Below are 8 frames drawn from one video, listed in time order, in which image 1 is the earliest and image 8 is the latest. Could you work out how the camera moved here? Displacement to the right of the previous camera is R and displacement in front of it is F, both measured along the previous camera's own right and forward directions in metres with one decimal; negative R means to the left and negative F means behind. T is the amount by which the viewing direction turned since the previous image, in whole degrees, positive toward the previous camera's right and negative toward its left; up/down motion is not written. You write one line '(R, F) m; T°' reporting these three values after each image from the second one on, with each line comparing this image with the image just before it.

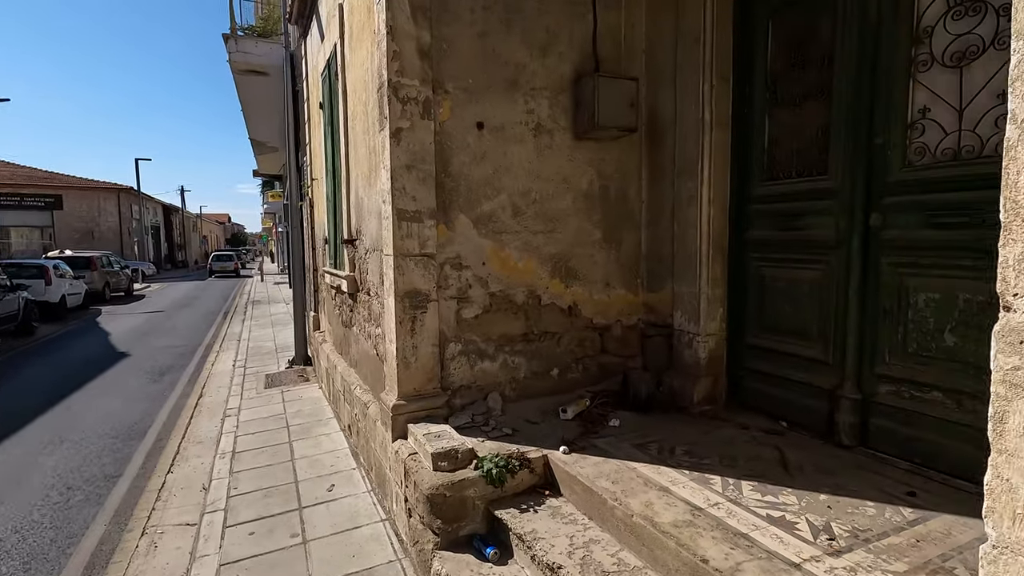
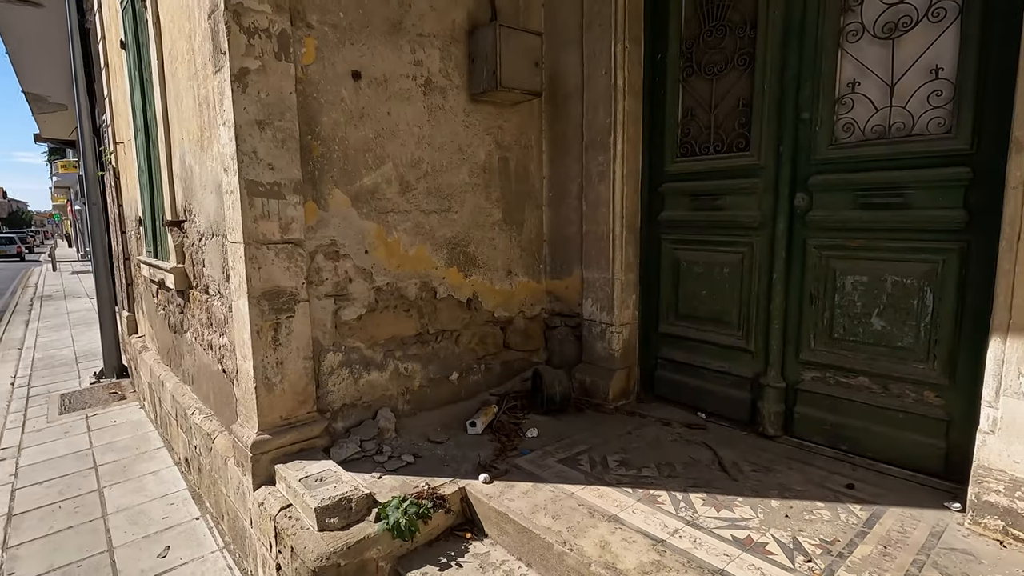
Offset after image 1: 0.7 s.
(-0.2, +0.6) m; +15°
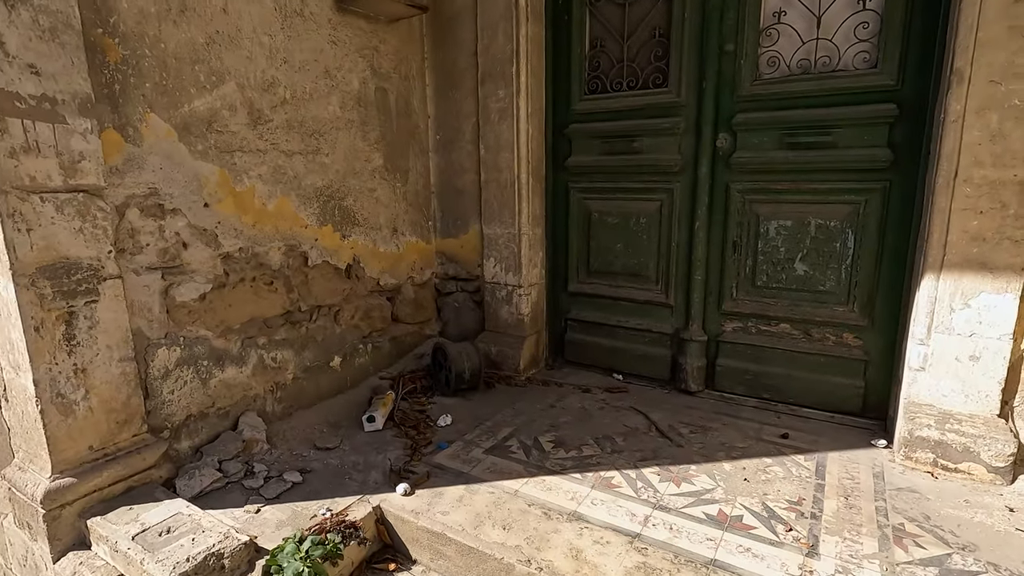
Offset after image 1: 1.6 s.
(-0.3, +0.5) m; +16°
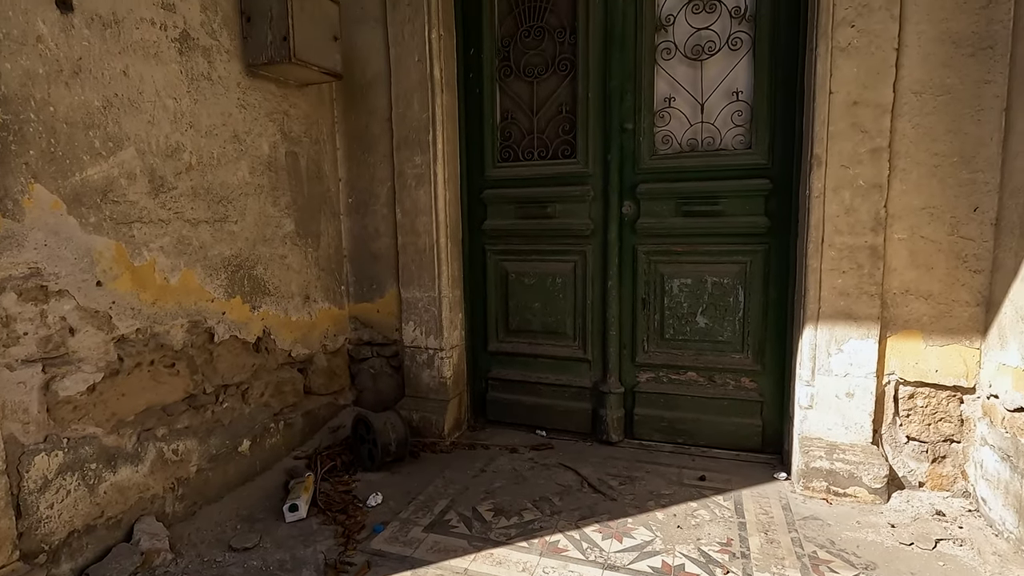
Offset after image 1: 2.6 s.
(-0.2, 0.0) m; +12°
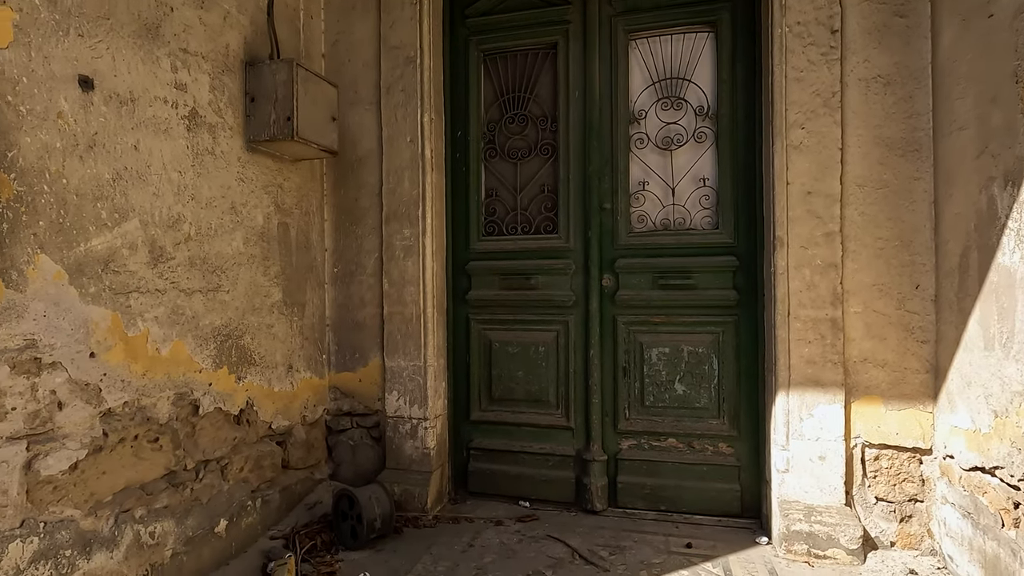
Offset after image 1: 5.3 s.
(-0.2, -0.1) m; +5°
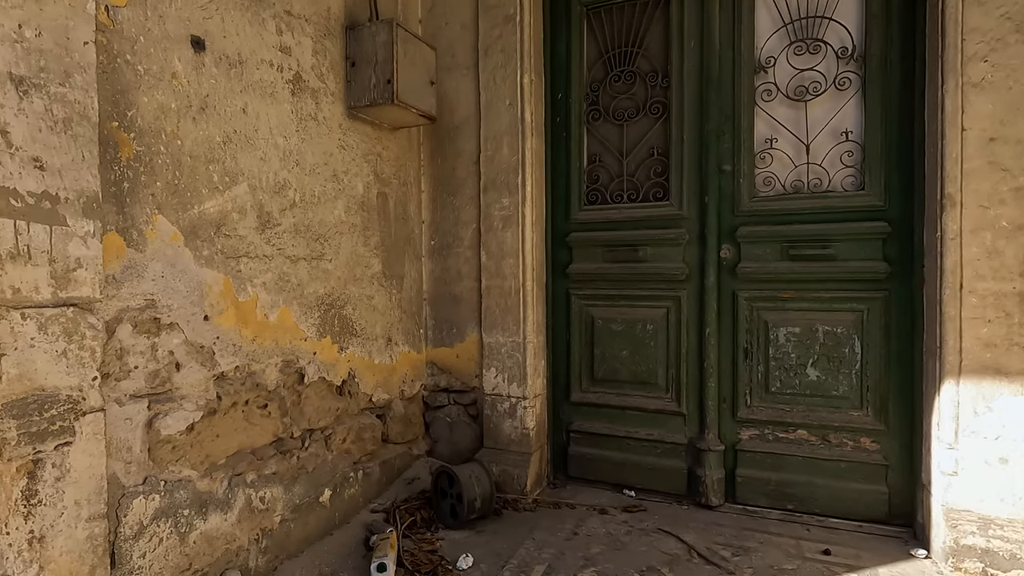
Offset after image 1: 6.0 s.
(-0.1, +0.2) m; -9°
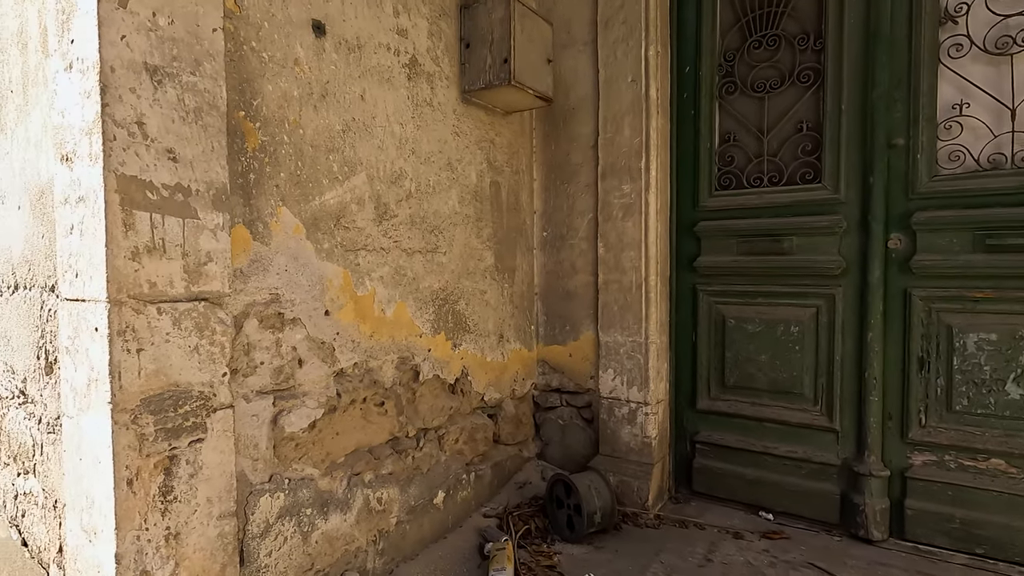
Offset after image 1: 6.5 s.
(-0.1, +0.2) m; -10°
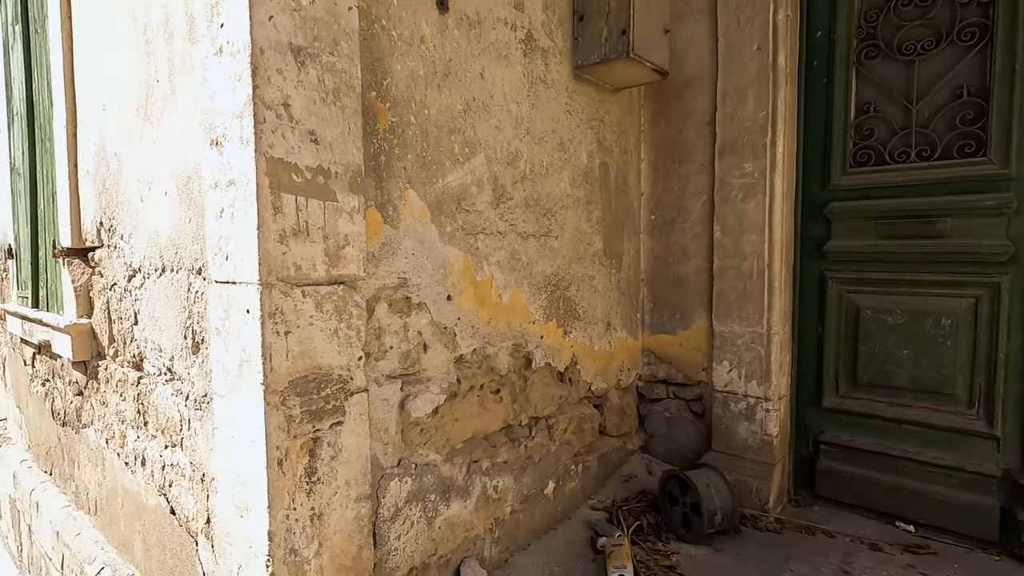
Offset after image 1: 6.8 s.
(-0.2, +0.1) m; -7°
